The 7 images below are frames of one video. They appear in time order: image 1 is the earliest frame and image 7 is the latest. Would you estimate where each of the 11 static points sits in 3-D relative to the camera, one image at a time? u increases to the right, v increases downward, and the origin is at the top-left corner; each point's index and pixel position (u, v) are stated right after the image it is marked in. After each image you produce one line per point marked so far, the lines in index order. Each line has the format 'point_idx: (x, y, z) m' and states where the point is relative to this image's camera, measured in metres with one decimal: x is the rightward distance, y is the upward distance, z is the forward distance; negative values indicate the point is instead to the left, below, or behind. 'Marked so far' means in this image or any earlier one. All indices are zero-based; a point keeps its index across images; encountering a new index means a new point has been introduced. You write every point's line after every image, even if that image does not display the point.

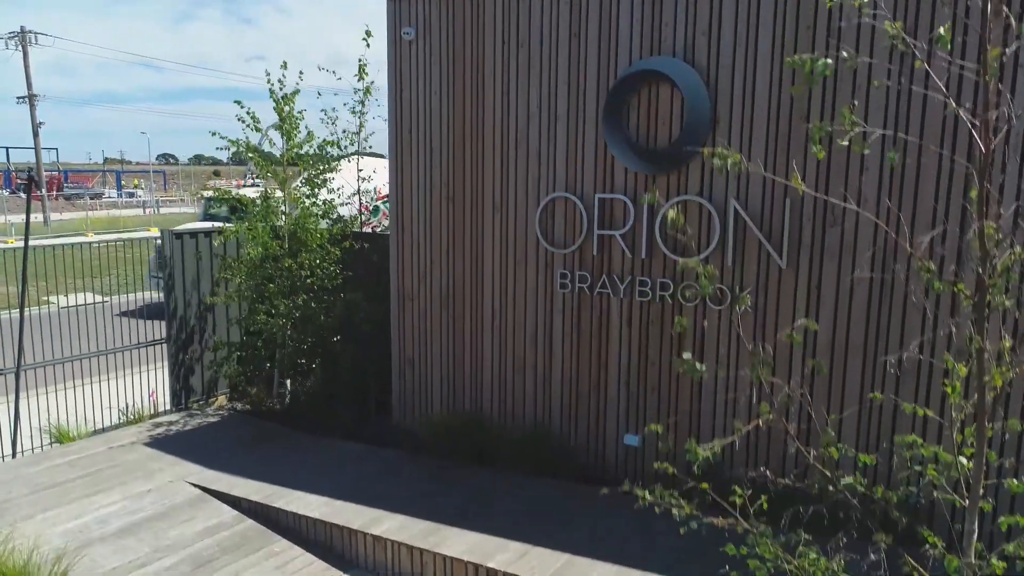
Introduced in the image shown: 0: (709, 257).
0: (+1.1, +0.2, +3.9) m
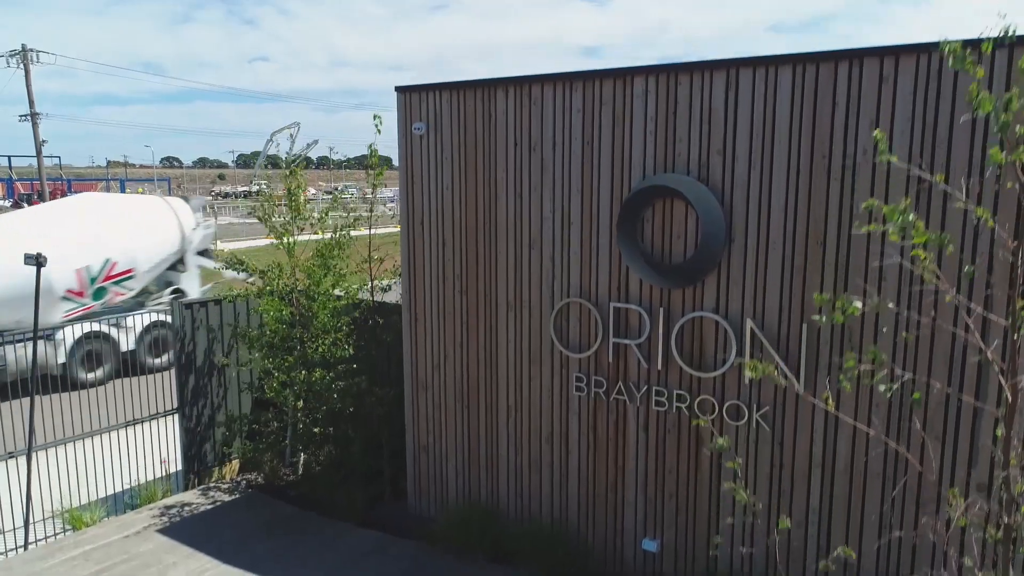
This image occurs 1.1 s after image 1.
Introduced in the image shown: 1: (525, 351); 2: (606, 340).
0: (+1.2, -0.5, +3.9) m
1: (+0.1, -0.4, +4.6) m
2: (+0.6, -0.3, +4.3) m
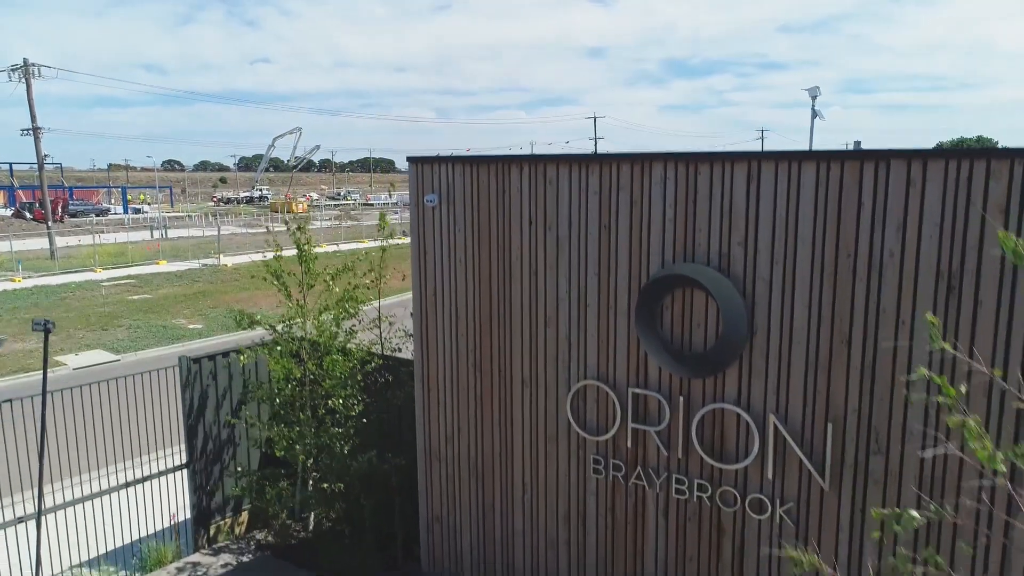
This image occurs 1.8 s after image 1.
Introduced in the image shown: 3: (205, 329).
0: (+1.3, -1.0, +3.8) m
1: (+0.2, -0.9, +4.6) m
2: (+0.7, -0.8, +4.2) m
3: (-7.7, -1.0, +17.9) m
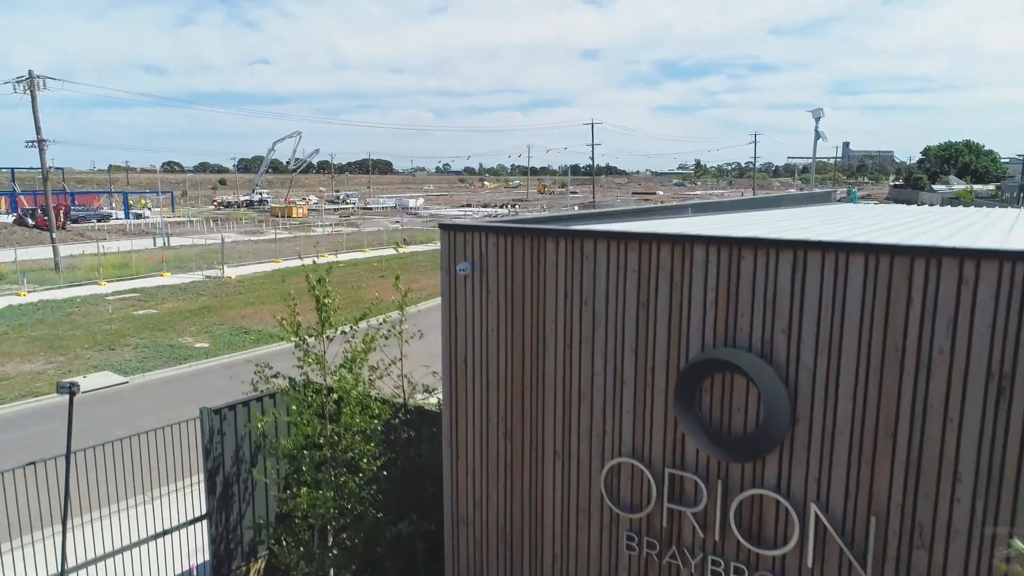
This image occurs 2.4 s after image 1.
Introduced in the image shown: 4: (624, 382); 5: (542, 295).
0: (+1.5, -1.4, +3.8) m
1: (+0.4, -1.4, +4.6) m
2: (+0.9, -1.3, +4.2) m
3: (-7.6, -1.5, +17.9) m
4: (+0.7, -0.6, +4.3) m
5: (+0.2, 0.0, +4.5) m
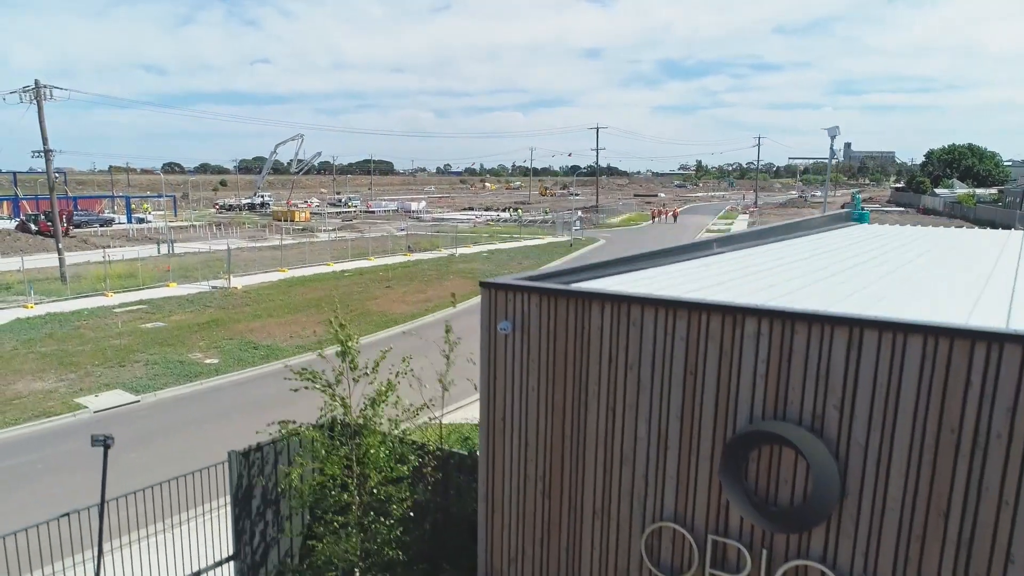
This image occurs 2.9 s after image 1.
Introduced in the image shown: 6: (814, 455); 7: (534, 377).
0: (+1.7, -1.8, +3.8) m
1: (+0.6, -1.8, +4.5) m
2: (+1.1, -1.7, +4.2) m
3: (-7.3, -1.9, +17.9) m
4: (+0.9, -0.9, +4.3) m
5: (+0.4, -0.4, +4.5) m
6: (+1.6, -0.9, +3.7) m
7: (+0.1, -0.6, +4.8) m
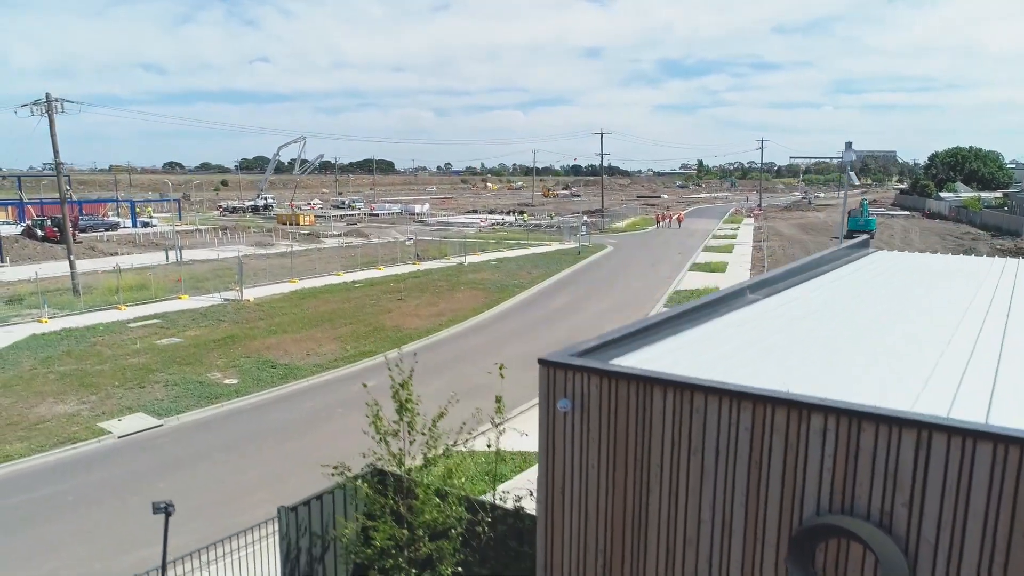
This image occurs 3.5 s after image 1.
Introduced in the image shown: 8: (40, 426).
0: (+2.1, -2.4, +3.9) m
1: (+1.1, -2.3, +4.6) m
2: (+1.5, -2.2, +4.3) m
3: (-6.9, -2.4, +18.0) m
4: (+1.3, -1.5, +4.3) m
5: (+0.9, -1.0, +4.6) m
6: (+2.0, -1.4, +3.8) m
7: (+0.5, -1.1, +4.8) m
8: (-9.9, -2.9, +14.9) m
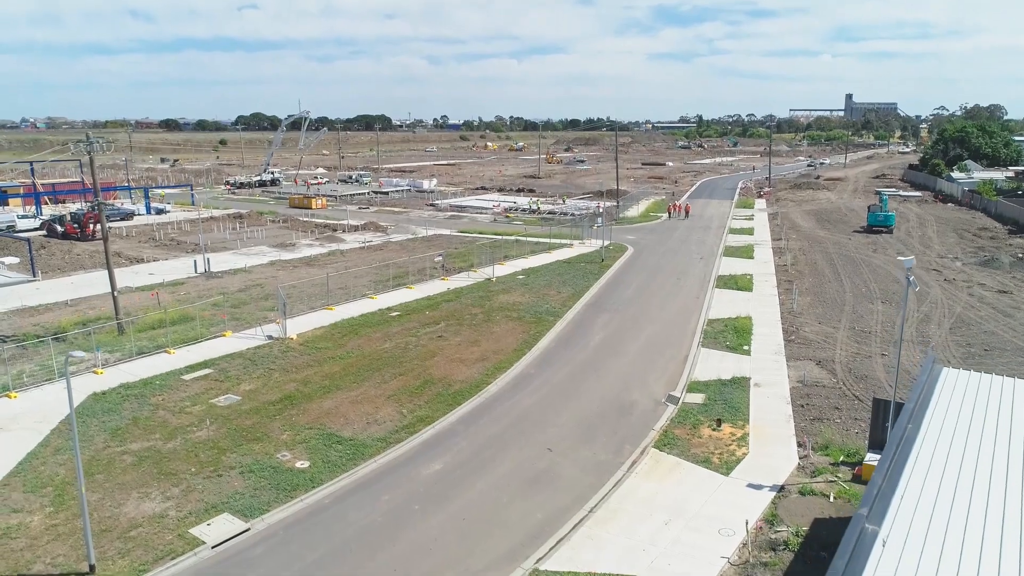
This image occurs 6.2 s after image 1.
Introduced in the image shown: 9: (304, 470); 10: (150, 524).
0: (+3.8, -5.5, +4.4) m
1: (+2.8, -5.4, +5.2) m
2: (+3.2, -5.3, +4.8) m
3: (-5.2, -4.7, +18.5) m
4: (+3.0, -4.6, +4.9) m
5: (+2.6, -4.1, +5.1) m
6: (+3.7, -4.6, +4.3) m
7: (+2.2, -4.2, +5.3) m
8: (-8.2, -5.3, +15.4) m
9: (-5.4, -4.7, +18.5) m
10: (-8.0, -5.2, +15.8) m
